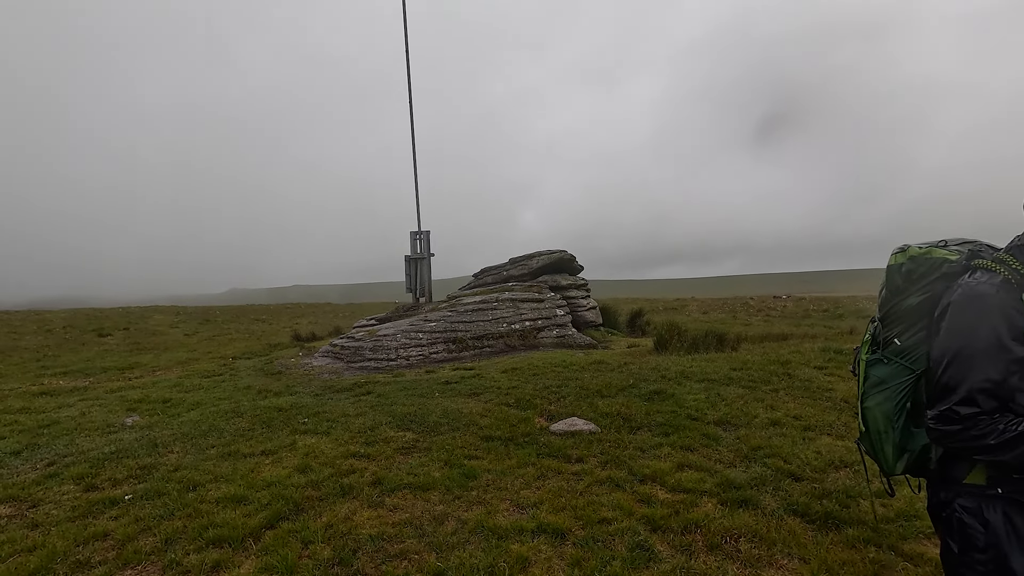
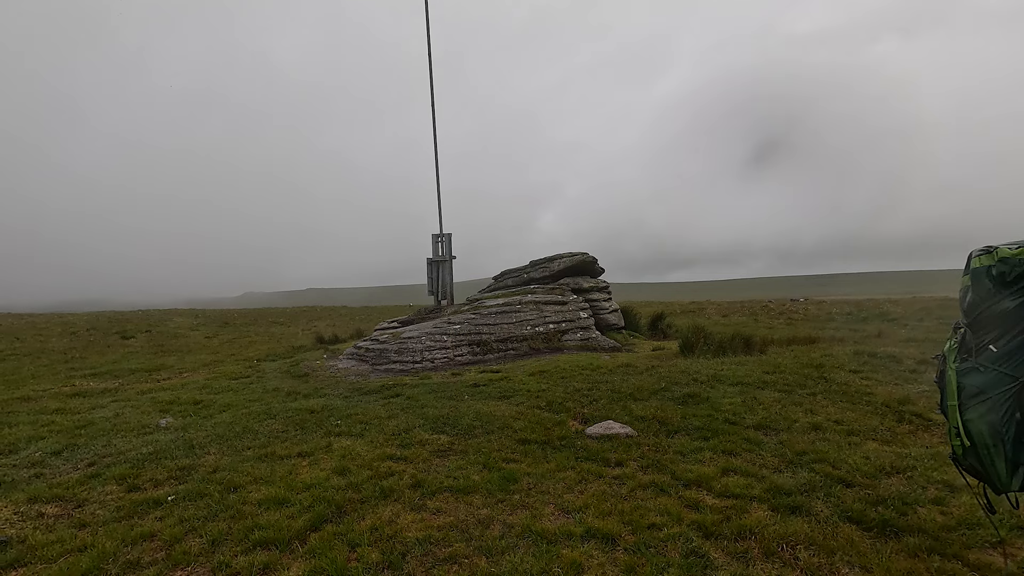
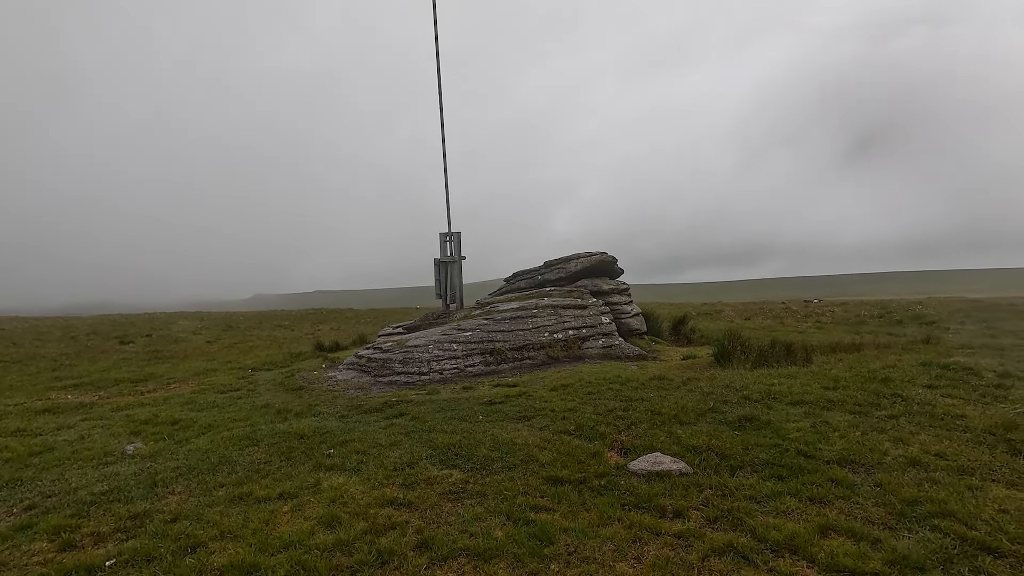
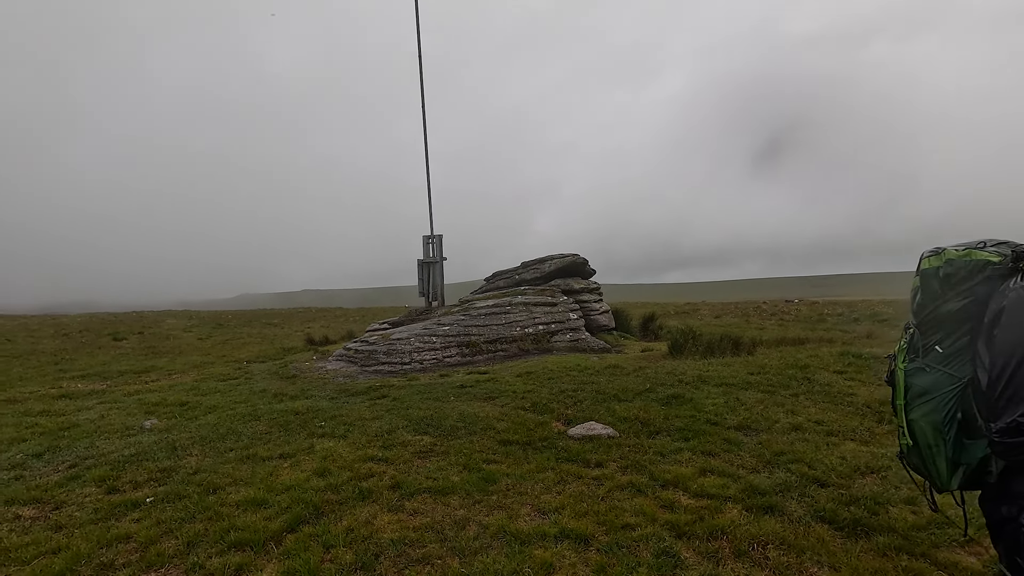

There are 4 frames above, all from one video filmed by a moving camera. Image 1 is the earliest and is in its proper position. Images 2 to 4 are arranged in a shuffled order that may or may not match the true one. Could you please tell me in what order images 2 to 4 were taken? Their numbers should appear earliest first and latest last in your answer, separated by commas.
4, 2, 3
